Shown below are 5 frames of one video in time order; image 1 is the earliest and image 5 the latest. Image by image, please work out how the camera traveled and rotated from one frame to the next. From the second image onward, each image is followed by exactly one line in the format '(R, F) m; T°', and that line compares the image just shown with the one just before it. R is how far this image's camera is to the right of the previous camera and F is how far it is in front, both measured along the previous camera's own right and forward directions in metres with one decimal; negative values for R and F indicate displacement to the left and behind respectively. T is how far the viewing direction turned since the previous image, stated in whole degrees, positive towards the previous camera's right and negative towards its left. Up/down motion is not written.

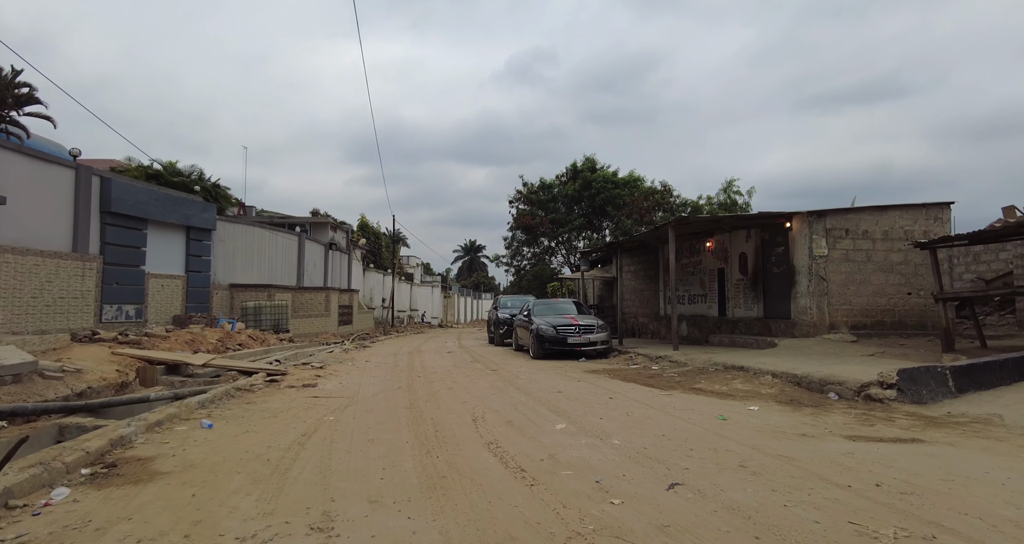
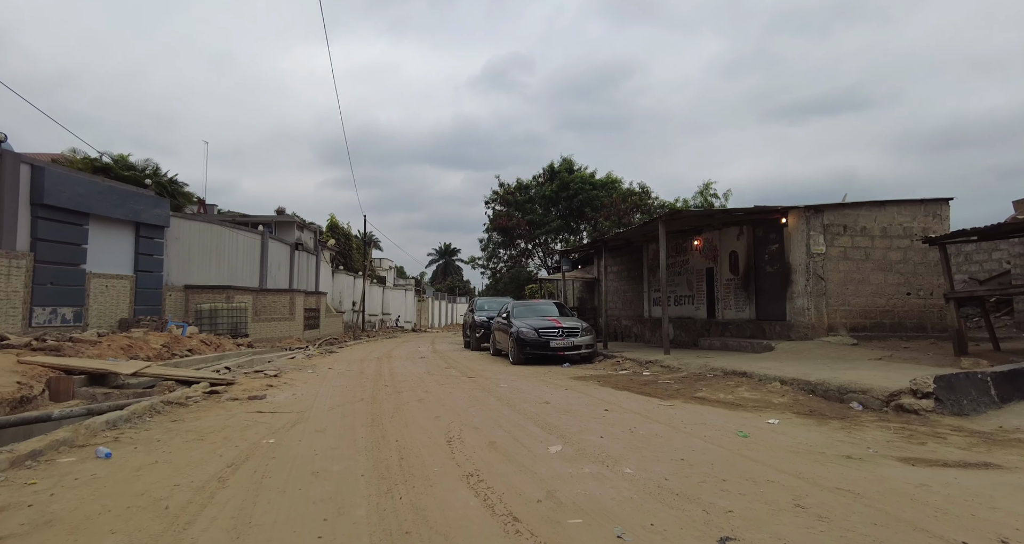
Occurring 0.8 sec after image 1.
(-0.1, +0.9) m; +3°
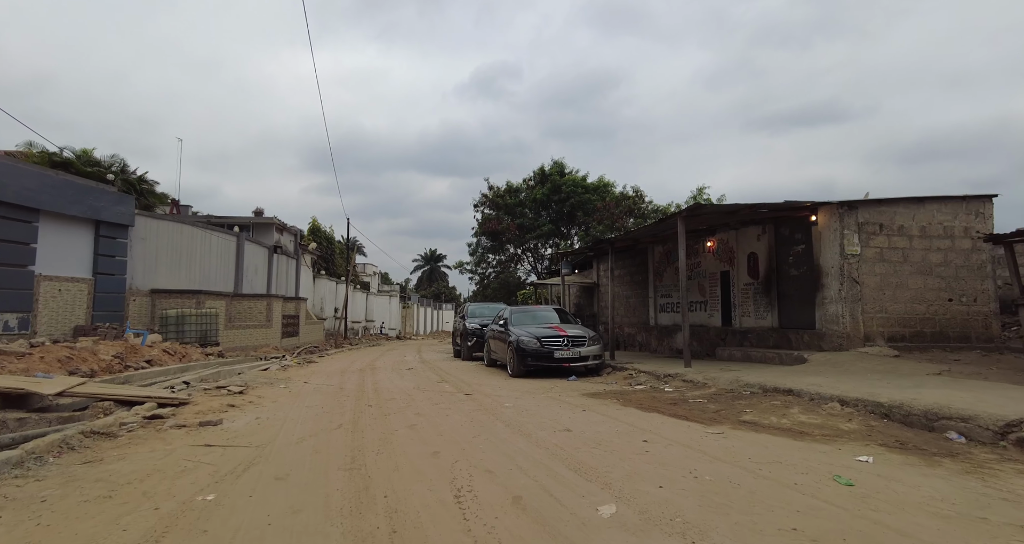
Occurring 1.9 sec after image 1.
(-0.3, +1.2) m; +2°
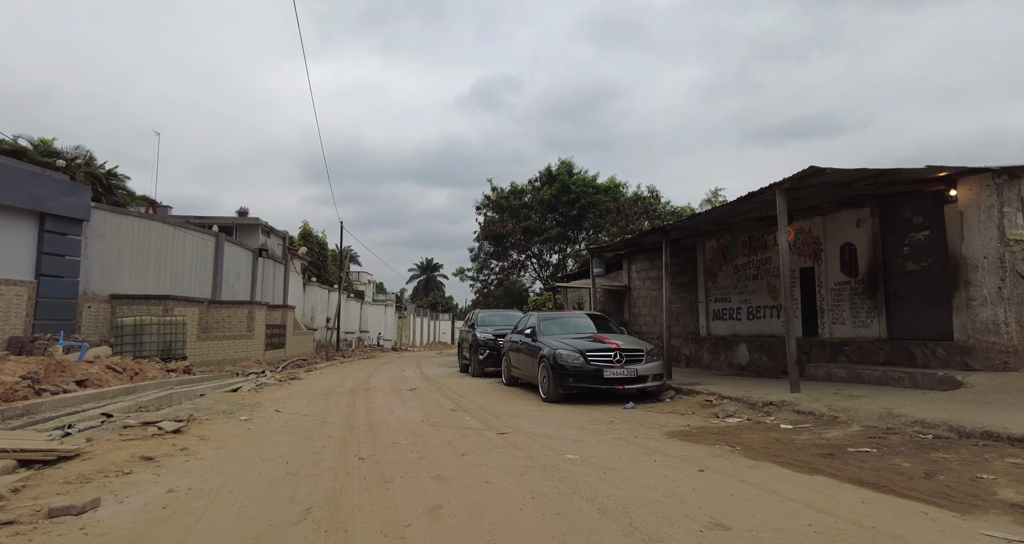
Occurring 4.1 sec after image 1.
(-0.7, +2.5) m; +1°
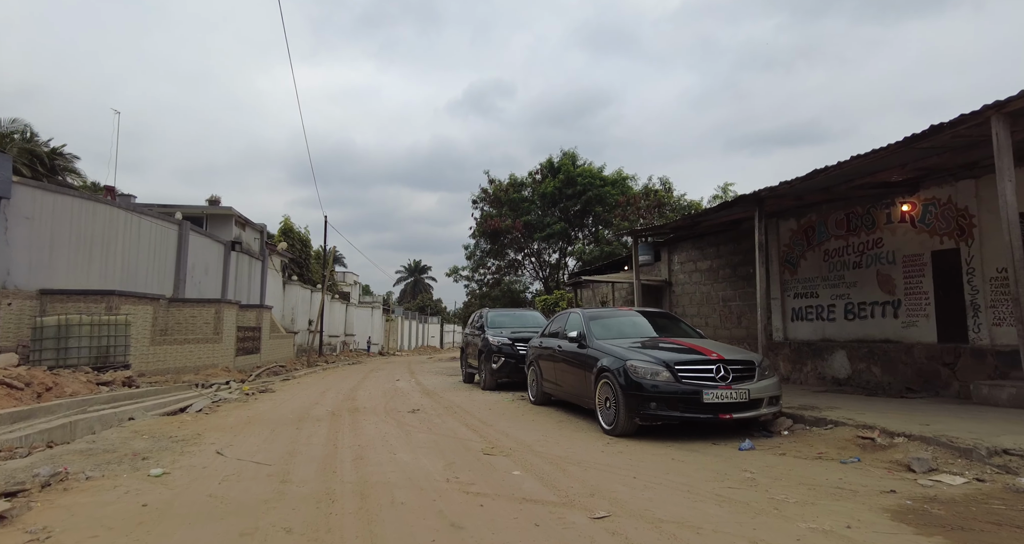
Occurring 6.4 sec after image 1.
(-0.8, +2.7) m; +1°
